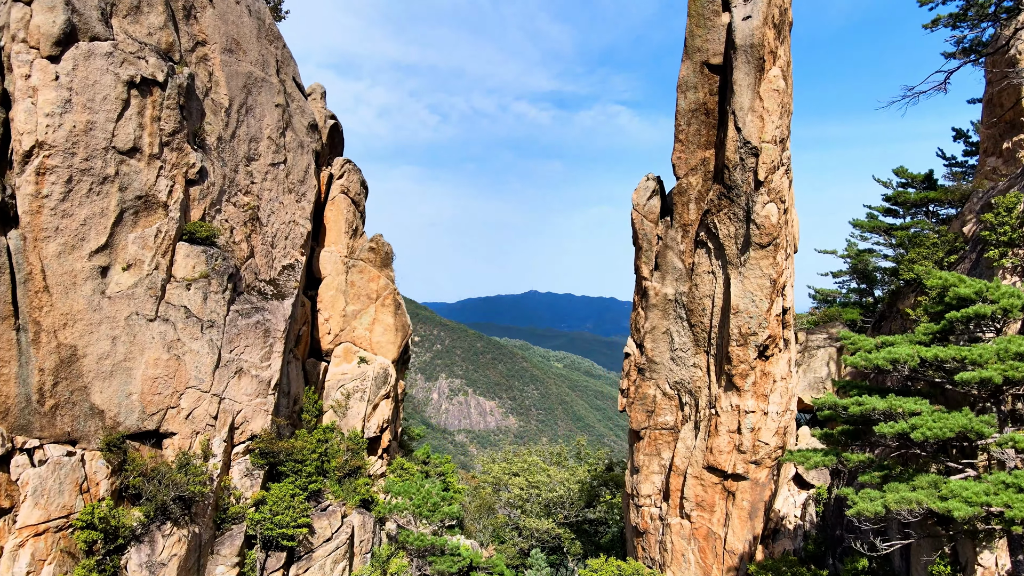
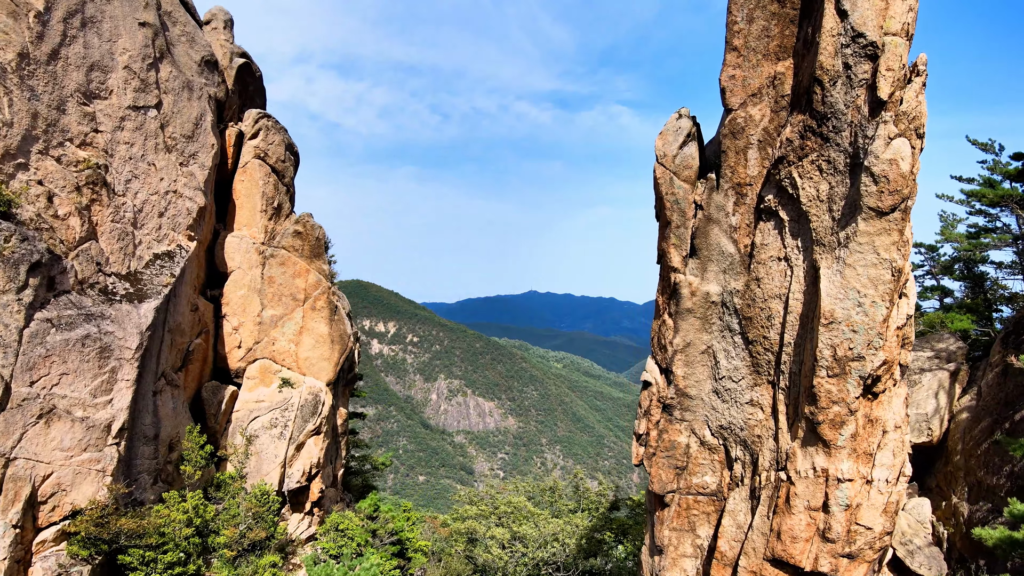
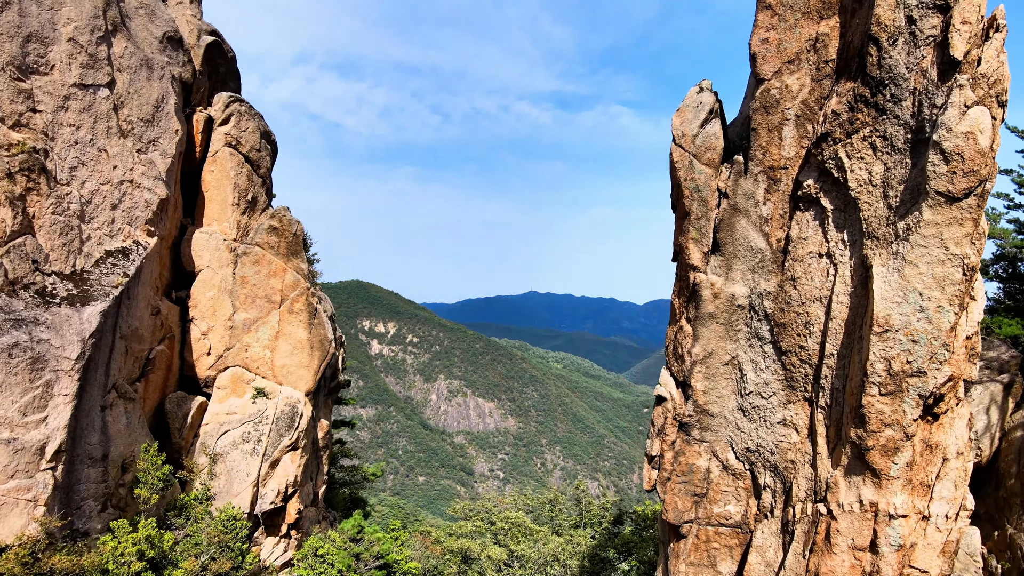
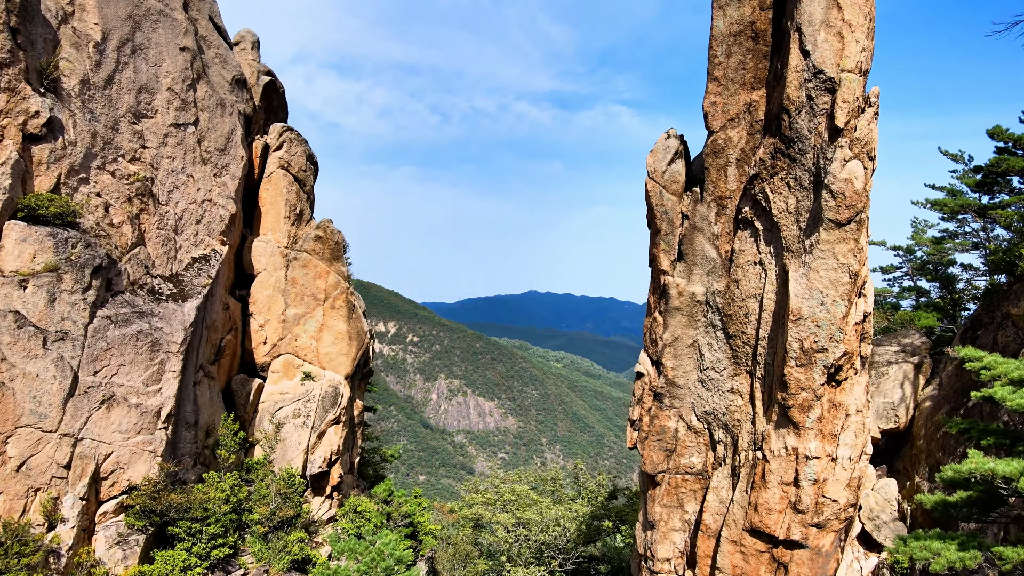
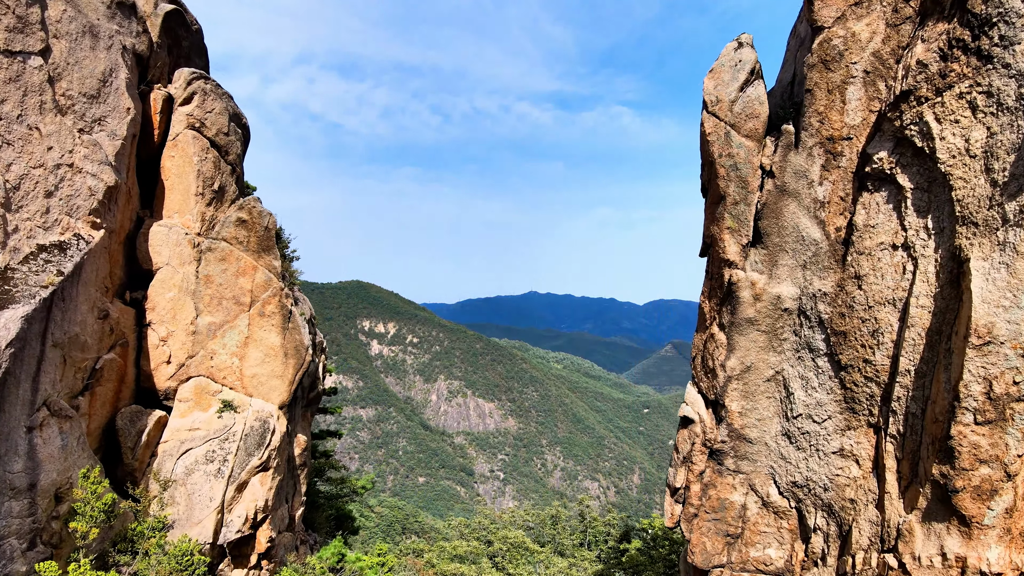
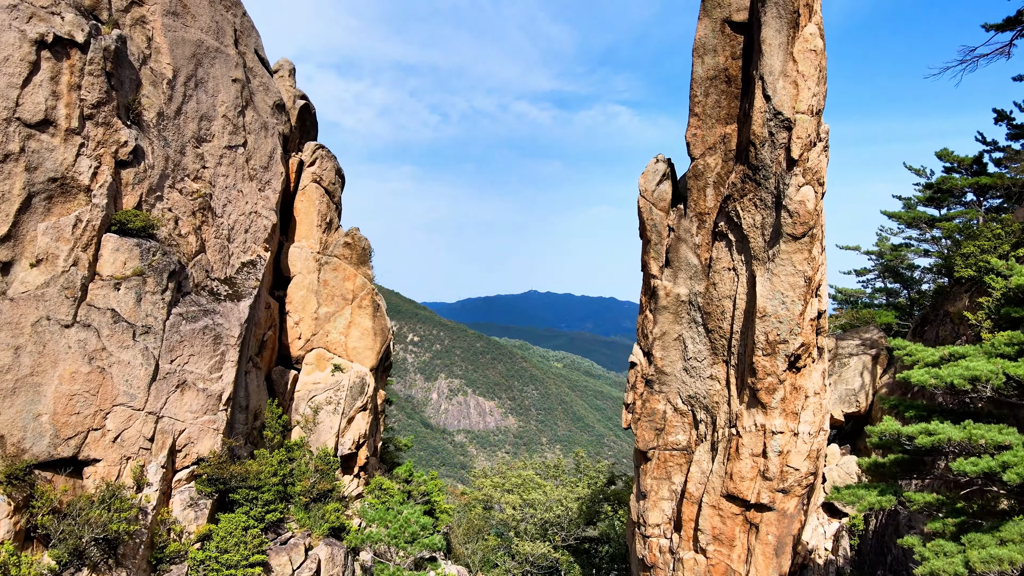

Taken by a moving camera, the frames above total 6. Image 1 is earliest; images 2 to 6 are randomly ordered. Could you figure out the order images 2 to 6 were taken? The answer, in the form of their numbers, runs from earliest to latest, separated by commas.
6, 4, 2, 3, 5
